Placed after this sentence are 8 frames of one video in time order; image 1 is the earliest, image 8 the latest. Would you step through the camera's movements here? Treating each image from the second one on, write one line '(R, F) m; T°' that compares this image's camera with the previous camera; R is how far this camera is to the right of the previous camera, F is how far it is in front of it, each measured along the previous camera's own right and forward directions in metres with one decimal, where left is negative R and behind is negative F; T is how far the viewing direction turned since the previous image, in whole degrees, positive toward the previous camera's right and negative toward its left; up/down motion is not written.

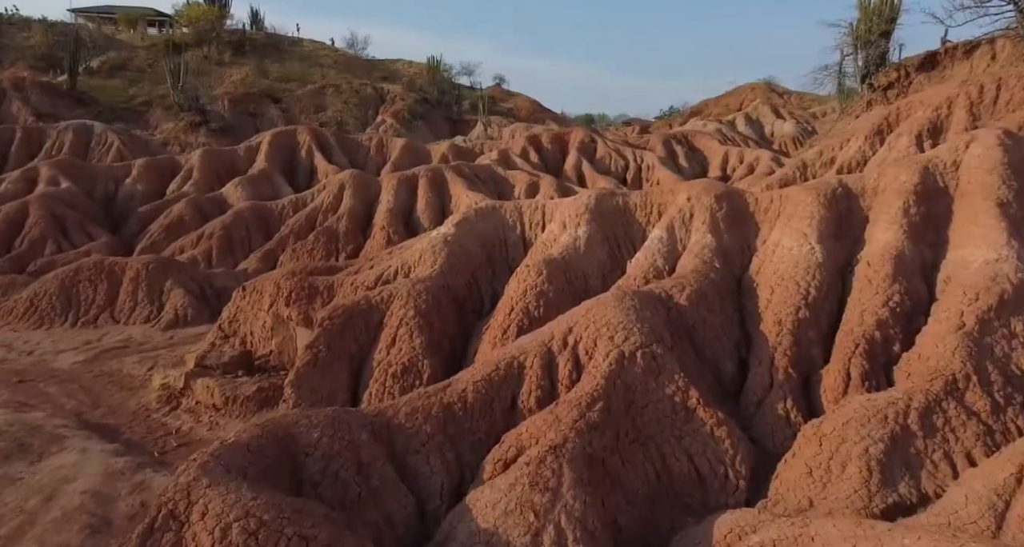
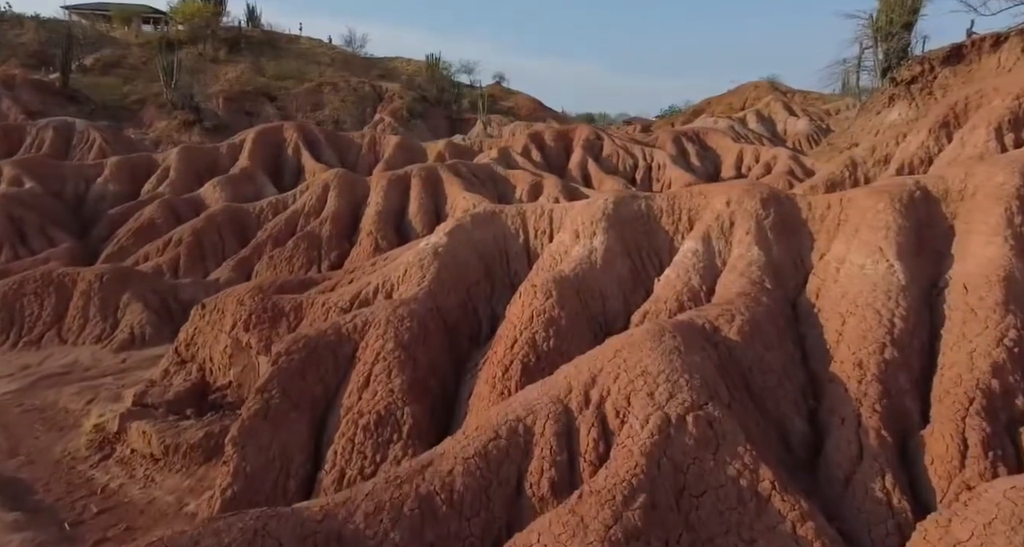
(0.0, +1.8) m; 0°
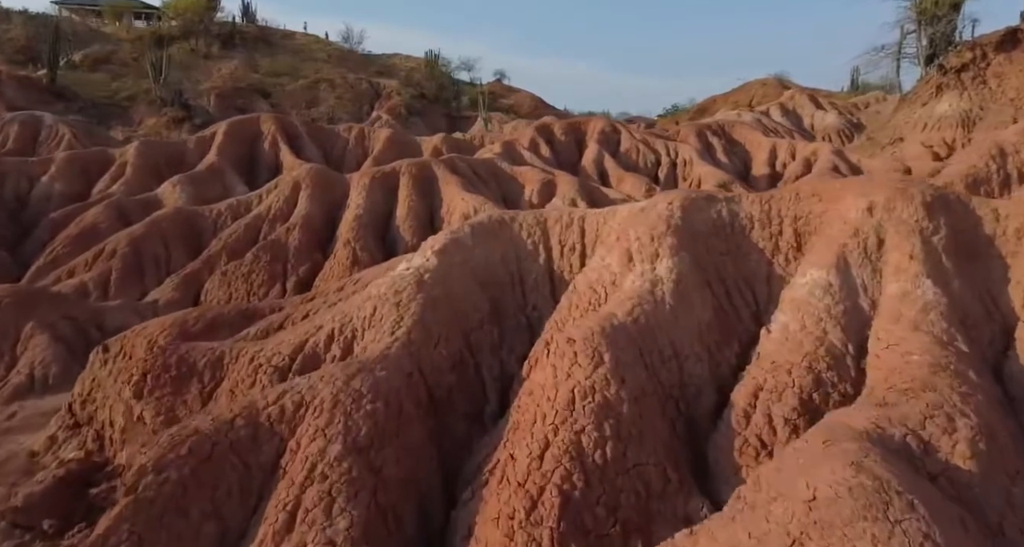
(-0.2, +3.0) m; 0°
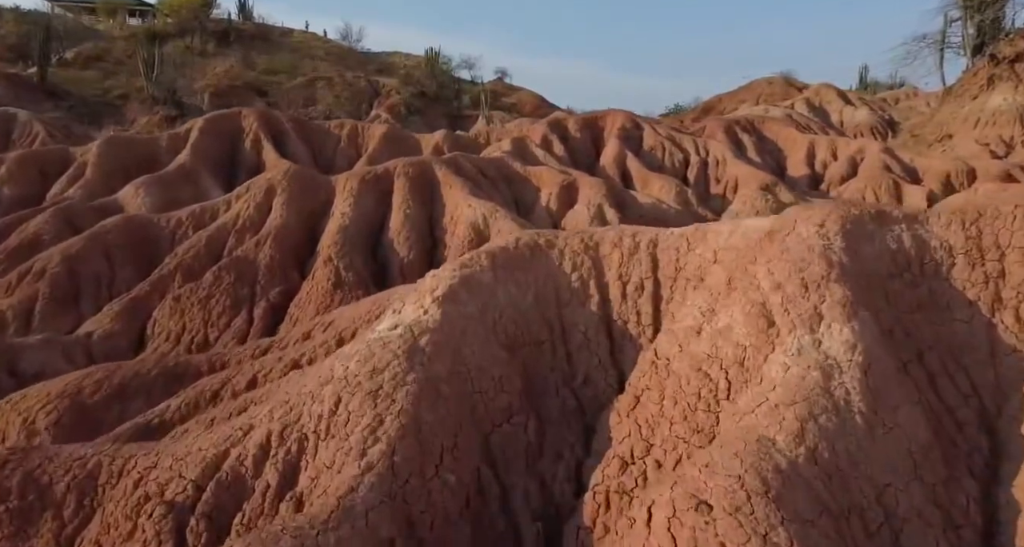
(-0.3, +2.4) m; 0°
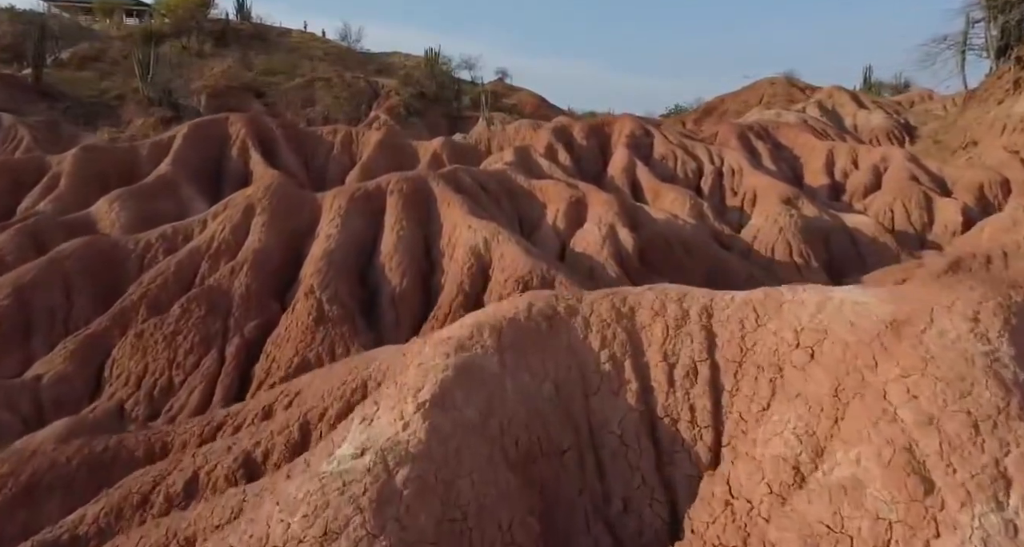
(-0.1, +1.2) m; 0°
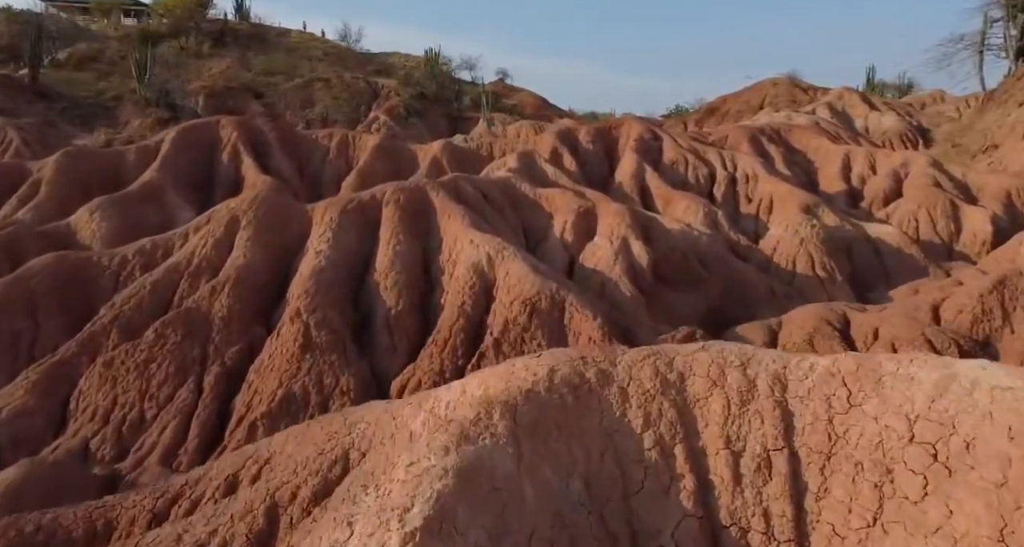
(-0.1, +0.9) m; 0°
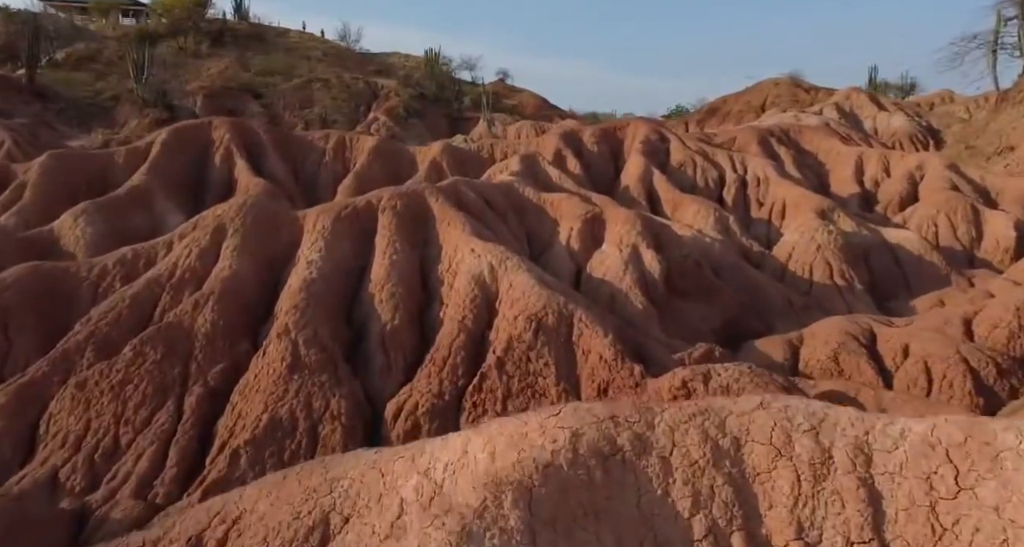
(-0.1, +0.6) m; 0°
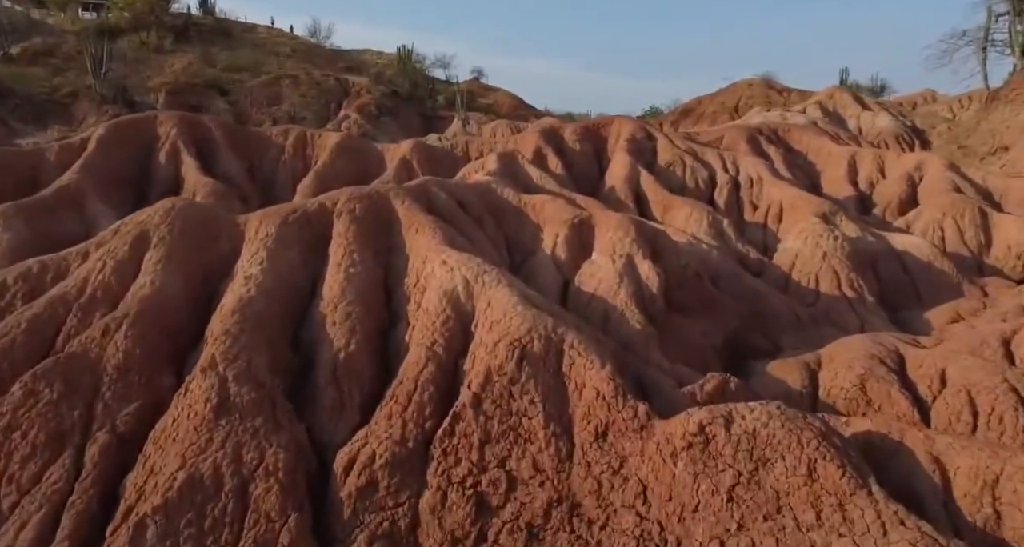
(0.0, +1.3) m; +2°
